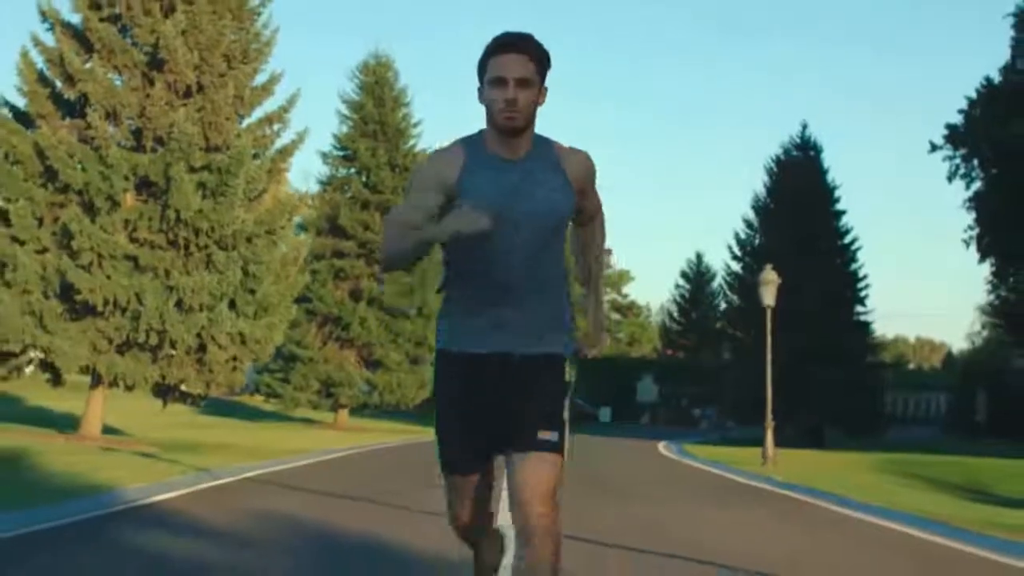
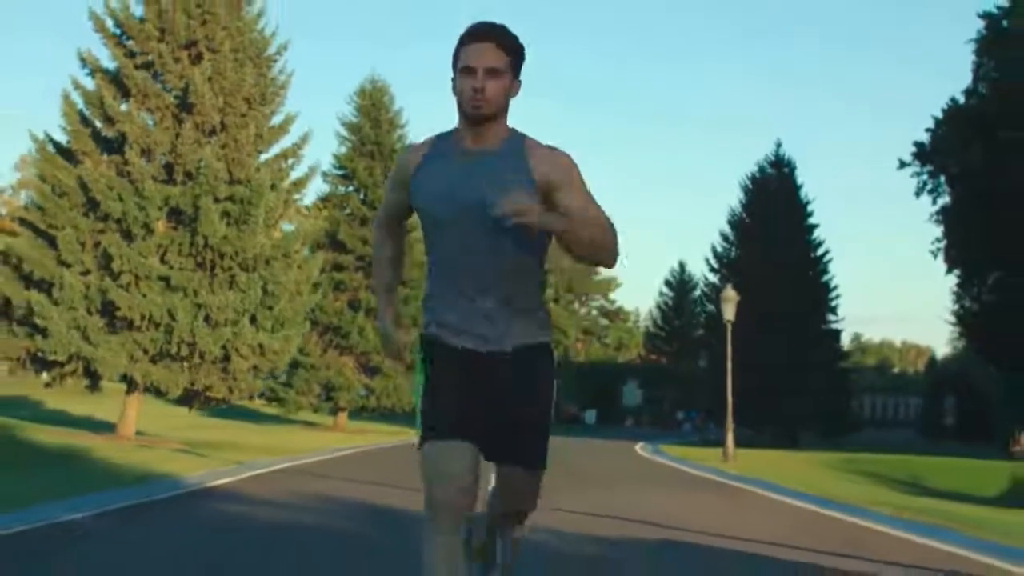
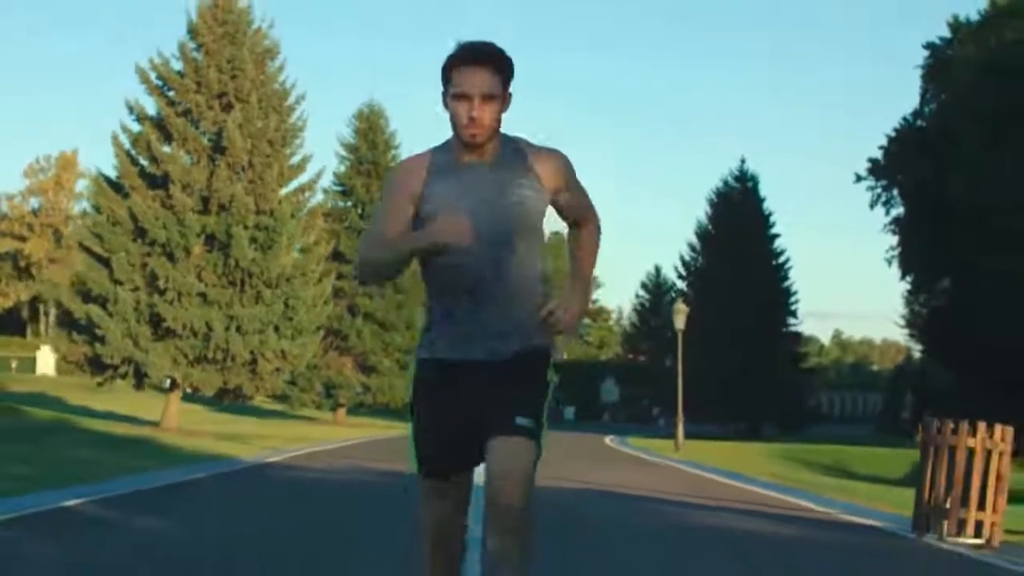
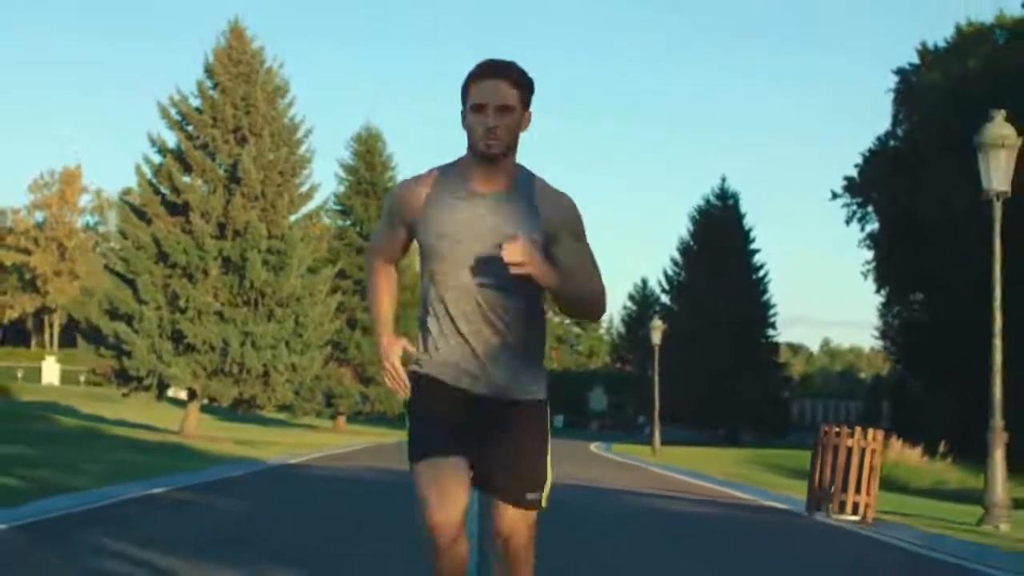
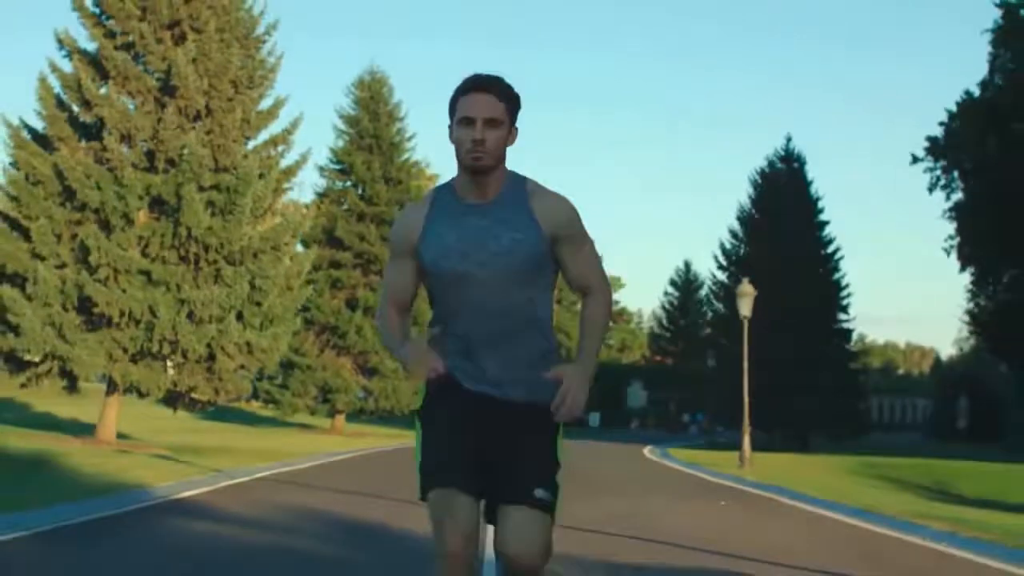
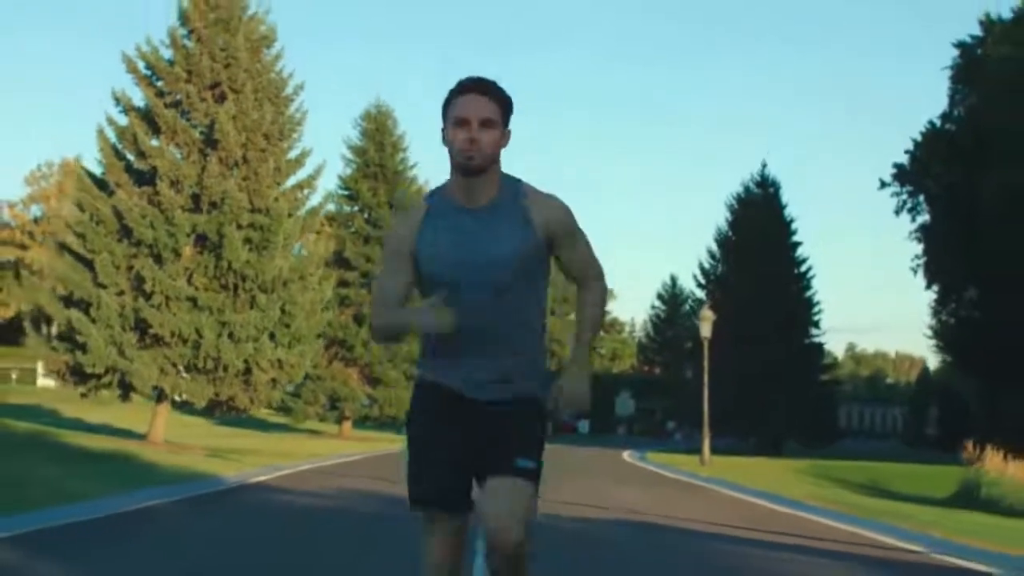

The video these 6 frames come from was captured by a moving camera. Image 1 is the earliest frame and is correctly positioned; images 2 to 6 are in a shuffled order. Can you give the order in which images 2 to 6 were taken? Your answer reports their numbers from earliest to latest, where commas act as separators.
5, 2, 6, 3, 4
